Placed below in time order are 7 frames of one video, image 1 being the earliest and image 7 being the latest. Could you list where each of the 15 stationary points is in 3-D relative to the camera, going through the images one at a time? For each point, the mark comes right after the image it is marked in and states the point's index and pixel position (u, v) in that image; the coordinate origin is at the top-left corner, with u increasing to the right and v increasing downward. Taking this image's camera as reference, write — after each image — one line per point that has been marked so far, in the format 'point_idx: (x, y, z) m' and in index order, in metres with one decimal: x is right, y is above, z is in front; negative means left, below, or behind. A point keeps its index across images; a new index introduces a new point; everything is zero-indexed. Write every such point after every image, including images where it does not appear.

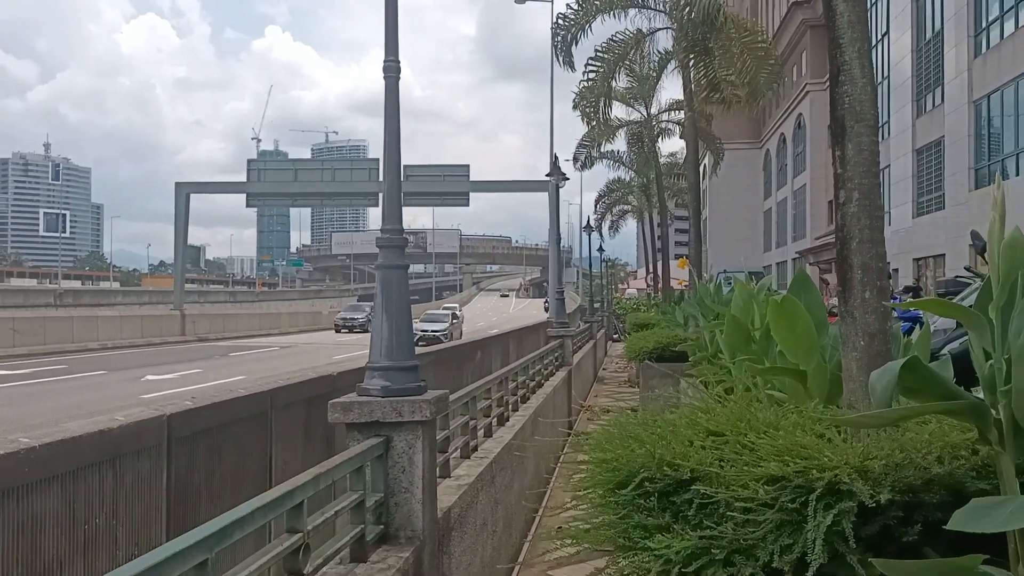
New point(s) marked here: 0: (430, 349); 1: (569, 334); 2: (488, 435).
0: (-1.2, -0.9, +11.8) m
1: (+0.8, -0.7, +11.8) m
2: (-0.2, -0.9, +5.2) m
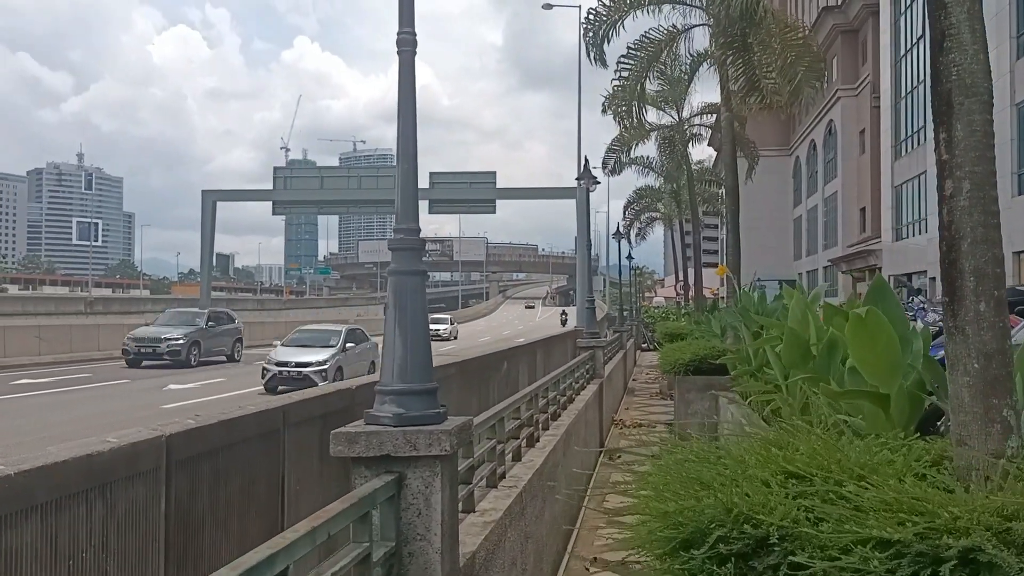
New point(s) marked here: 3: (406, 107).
0: (-0.8, -1.0, +11.4) m
1: (+1.2, -0.8, +11.3) m
2: (0.0, -1.0, +4.7) m
3: (-0.5, +0.7, +3.3) m
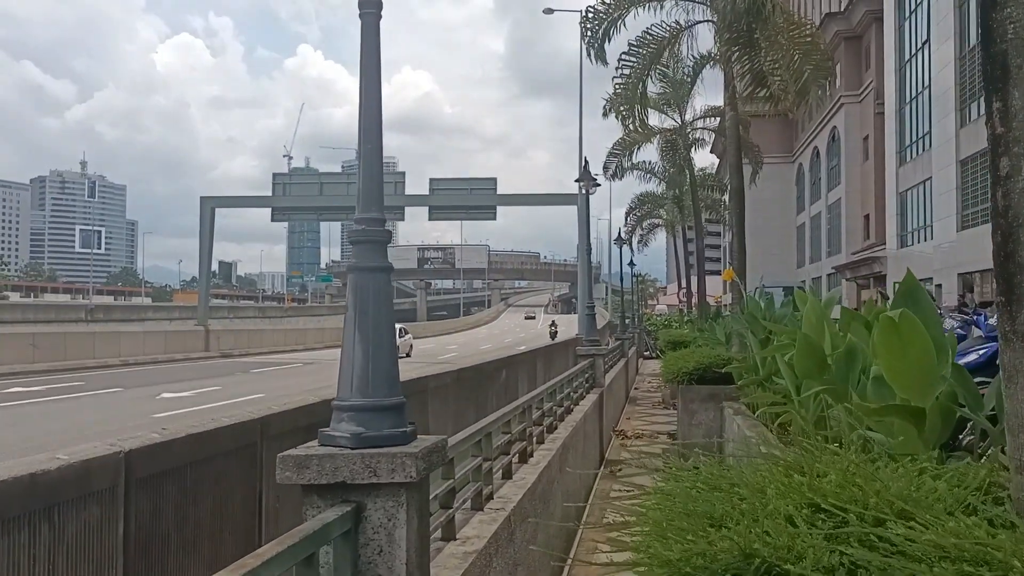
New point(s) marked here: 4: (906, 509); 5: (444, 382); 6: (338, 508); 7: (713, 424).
0: (-0.8, -1.1, +11.0) m
1: (+1.2, -0.9, +10.9) m
2: (0.0, -1.0, +4.3) m
3: (-0.5, +0.7, +3.0) m
4: (+1.0, -0.6, +2.1) m
5: (-0.9, -1.2, +10.7) m
6: (-0.5, -0.7, +2.6) m
7: (+2.2, -1.5, +8.9) m
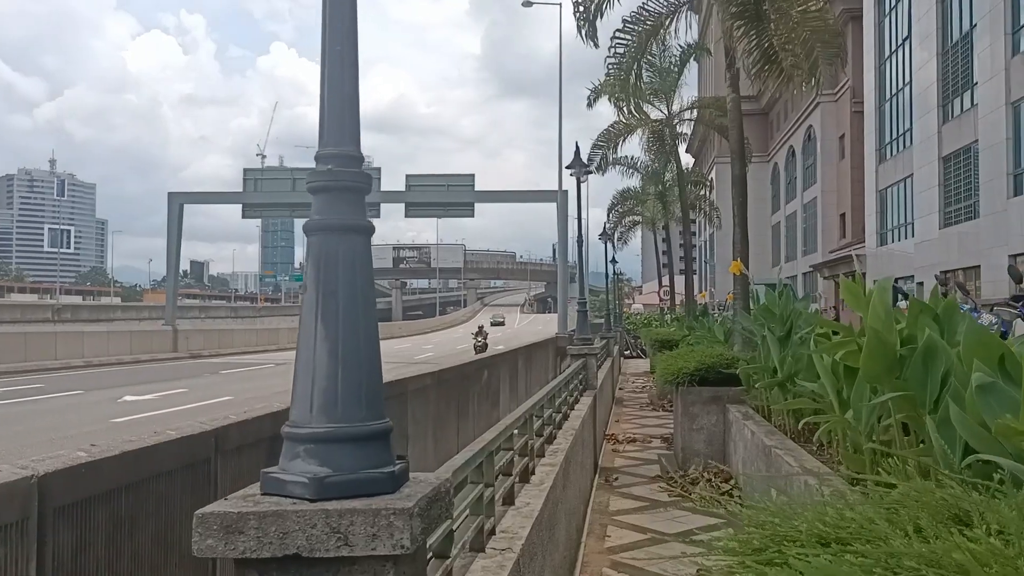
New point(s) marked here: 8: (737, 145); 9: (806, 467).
0: (-1.0, -1.1, +10.2) m
1: (+1.0, -0.8, +10.2) m
2: (0.0, -0.9, +3.6) m
3: (-0.5, +0.8, +2.2) m
4: (+1.1, -0.5, +1.4) m
5: (-1.1, -1.2, +9.9) m
6: (-0.5, -0.6, +1.8) m
7: (+2.1, -1.4, +8.2) m
8: (+2.7, +1.7, +9.7) m
9: (+1.8, -1.1, +4.9) m
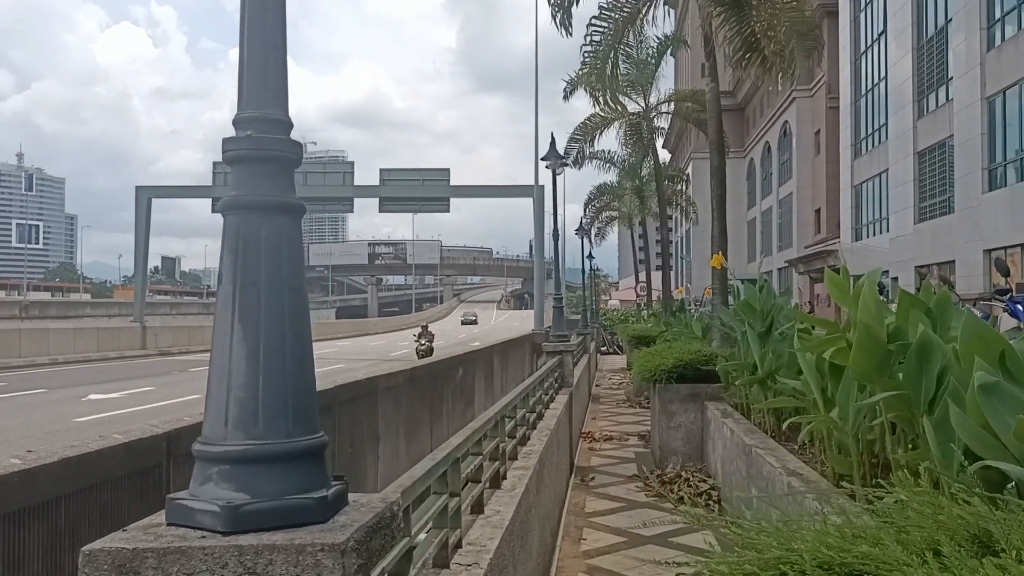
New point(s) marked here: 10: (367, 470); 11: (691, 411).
0: (-1.3, -1.0, +10.0) m
1: (+0.7, -0.7, +10.0) m
2: (-0.1, -0.9, +3.3) m
3: (-0.5, +0.8, +2.0) m
4: (+1.0, -0.5, +1.2) m
5: (-1.4, -1.1, +9.6) m
6: (-0.6, -0.6, +1.6) m
7: (+1.8, -1.4, +8.1) m
8: (+2.4, +1.8, +9.6) m
9: (+1.6, -1.0, +4.7) m
10: (-1.5, -1.9, +8.5) m
11: (+1.8, -1.2, +8.1) m
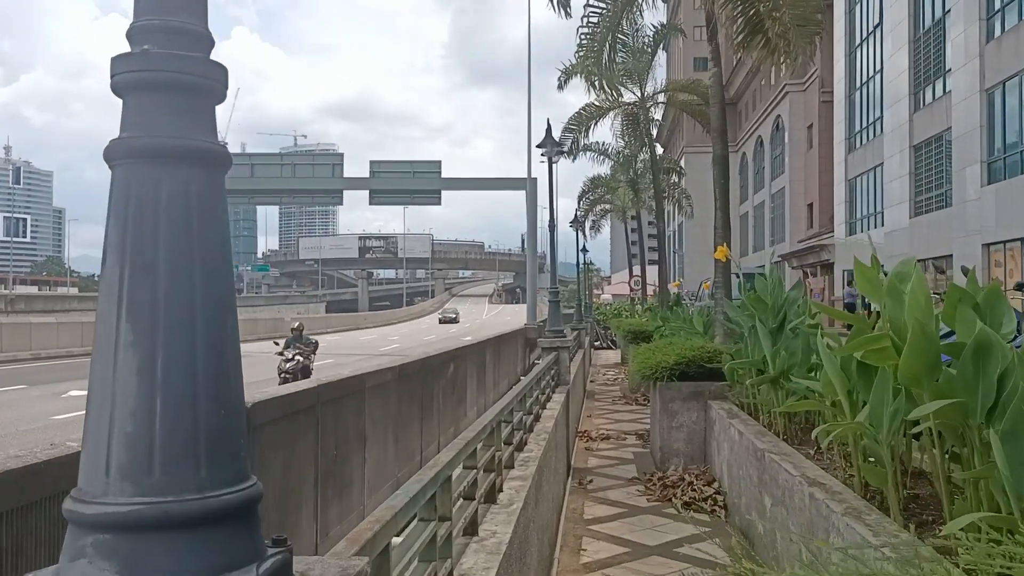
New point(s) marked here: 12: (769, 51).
0: (-1.4, -0.9, +9.5) m
1: (+0.6, -0.7, +9.6) m
2: (-0.1, -0.9, +2.9) m
3: (-0.5, +0.8, +1.6) m
4: (+1.1, -0.5, +0.8) m
5: (-1.4, -1.0, +9.2) m
6: (-0.5, -0.6, +1.2) m
7: (+1.7, -1.3, +7.7) m
8: (+2.3, +1.9, +9.2) m
9: (+1.6, -1.0, +4.4) m
10: (-1.6, -1.8, +8.1) m
11: (+1.7, -1.2, +7.7) m
12: (+3.4, +3.1, +10.7) m
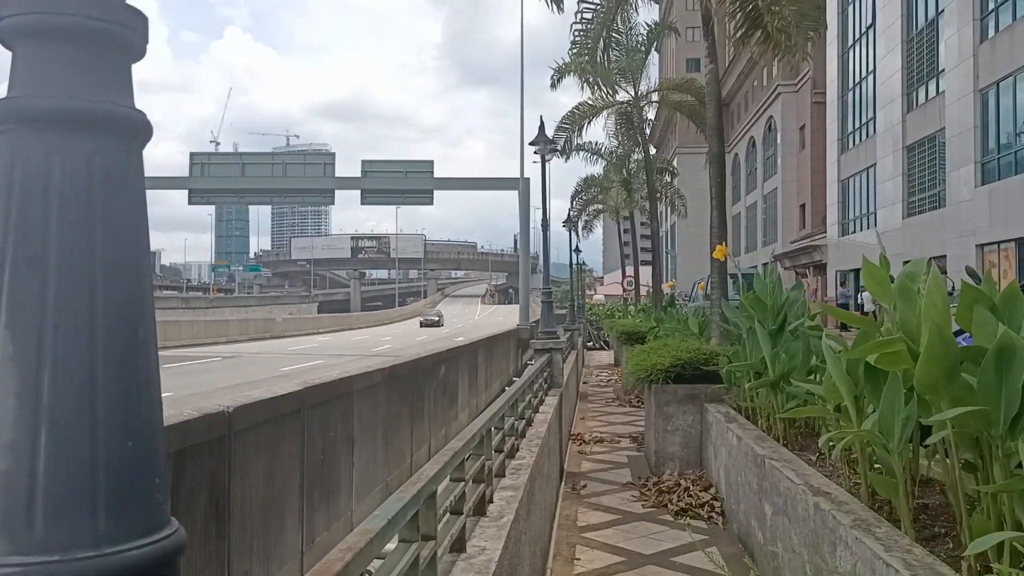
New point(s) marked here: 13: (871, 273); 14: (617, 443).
0: (-1.5, -0.9, +9.3) m
1: (+0.5, -0.7, +9.4) m
2: (-0.2, -0.9, +2.7) m
3: (-0.6, +0.8, +1.4) m
4: (+1.0, -0.5, +0.6) m
5: (-1.5, -1.0, +9.0) m
6: (-0.6, -0.6, +1.0) m
7: (+1.7, -1.3, +7.5) m
8: (+2.2, +1.9, +9.0) m
9: (+1.5, -1.0, +4.2) m
10: (-1.7, -1.8, +7.9) m
11: (+1.6, -1.2, +7.5) m
12: (+3.3, +3.1, +10.6) m
13: (+1.6, +0.1, +3.5) m
14: (+1.3, -1.9, +9.9) m
